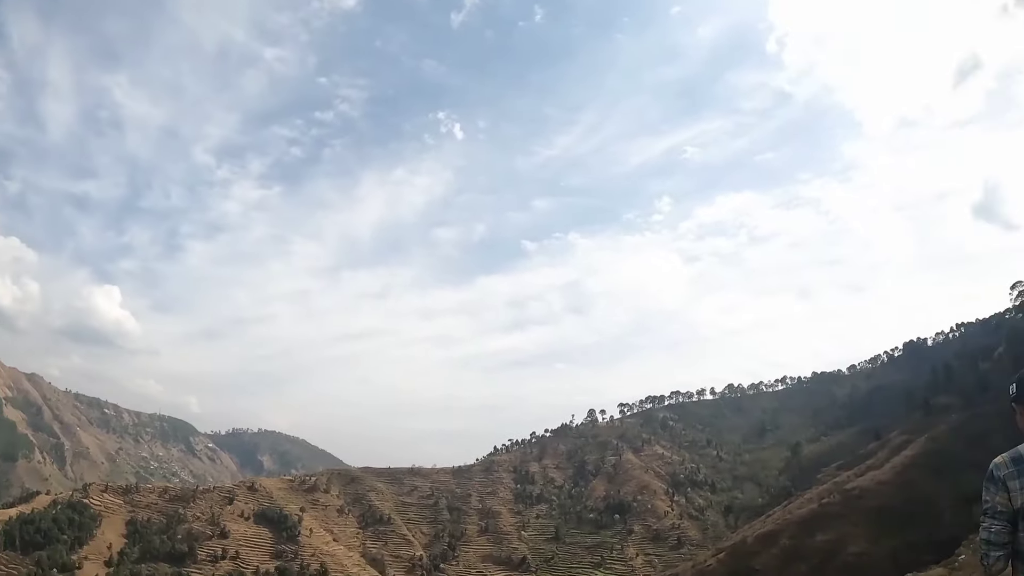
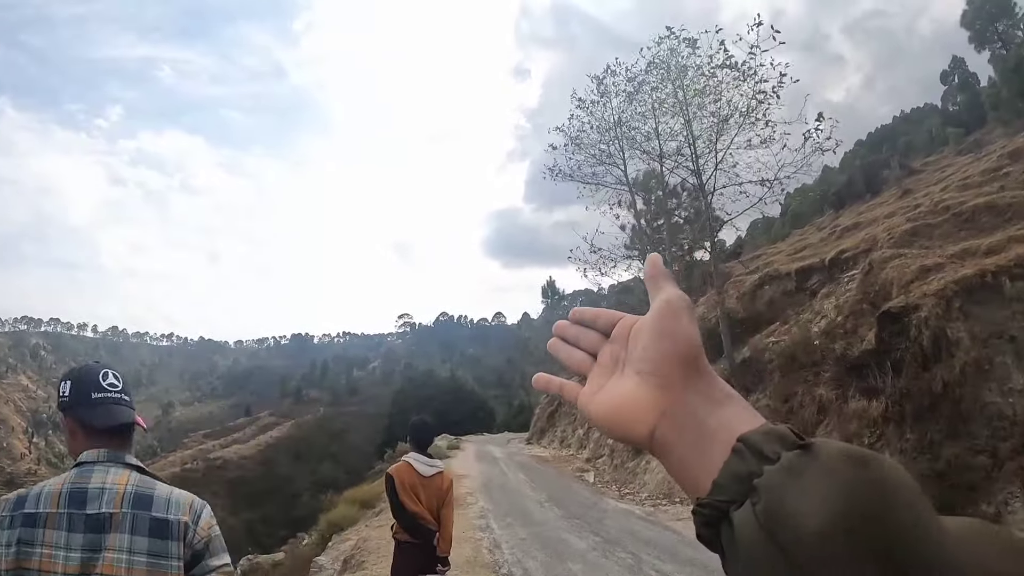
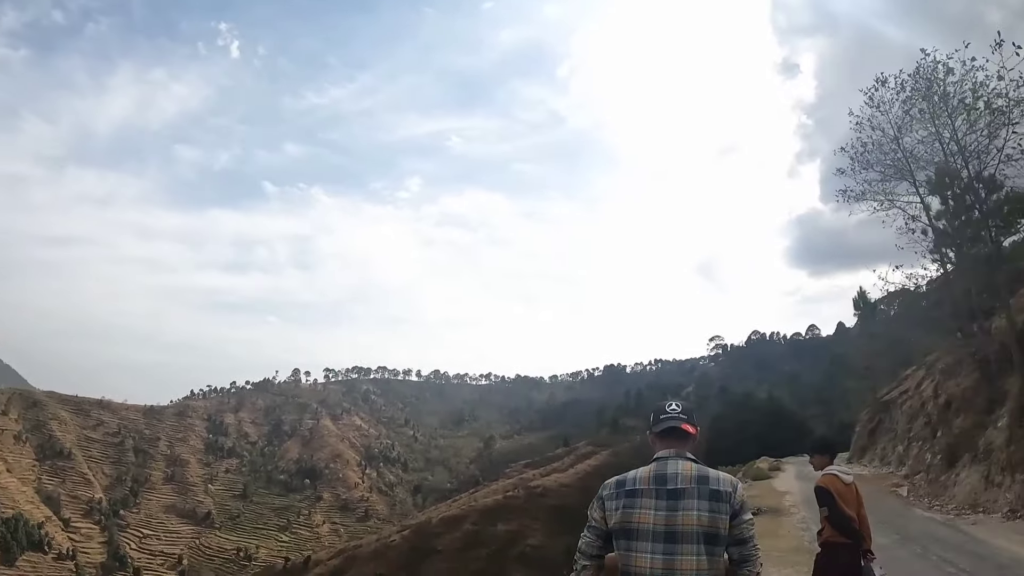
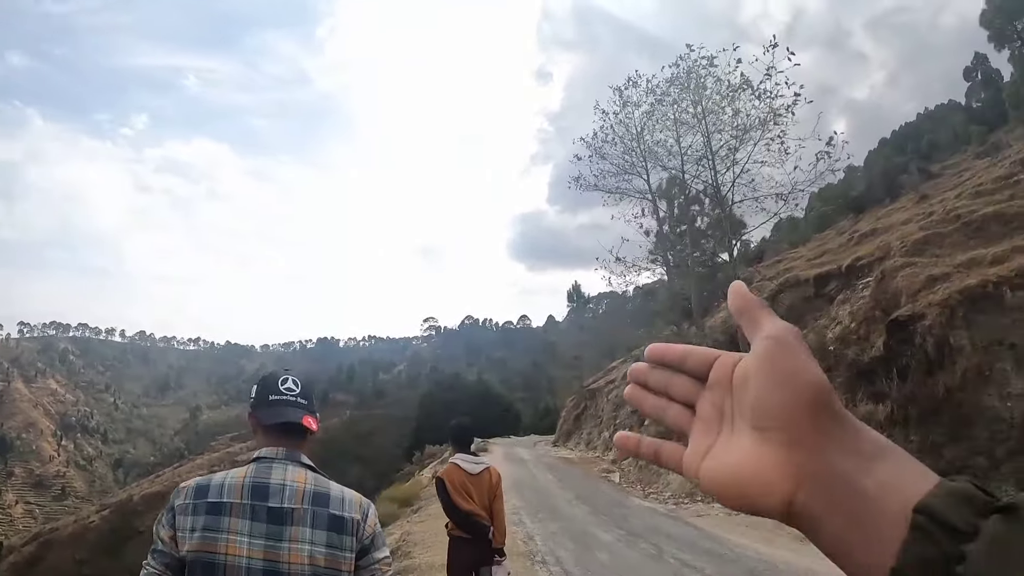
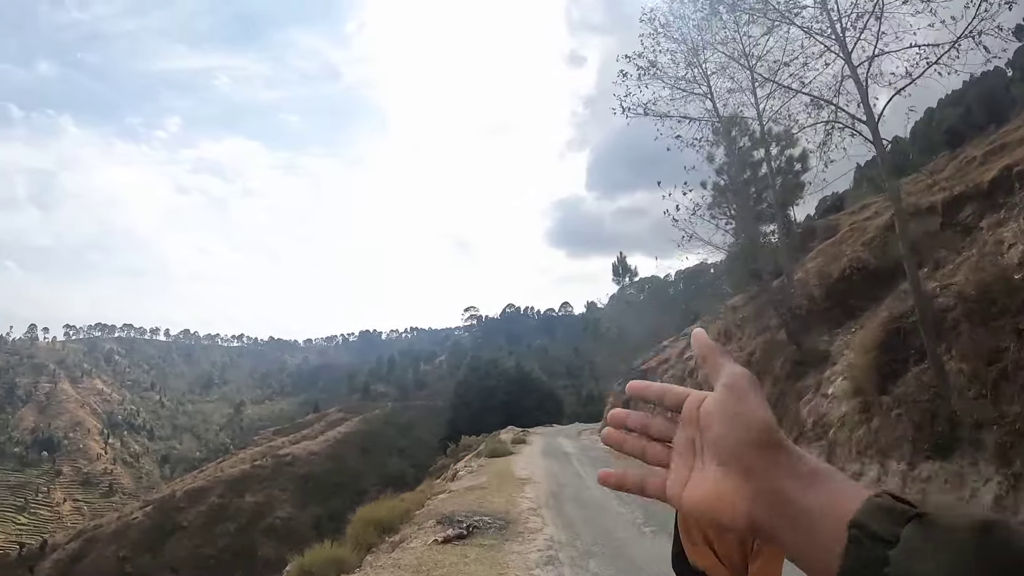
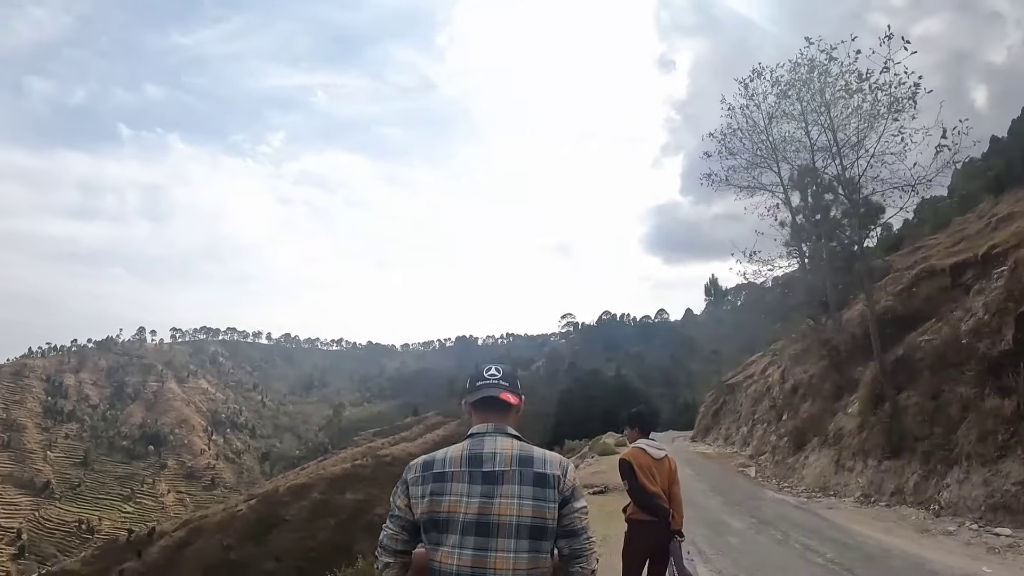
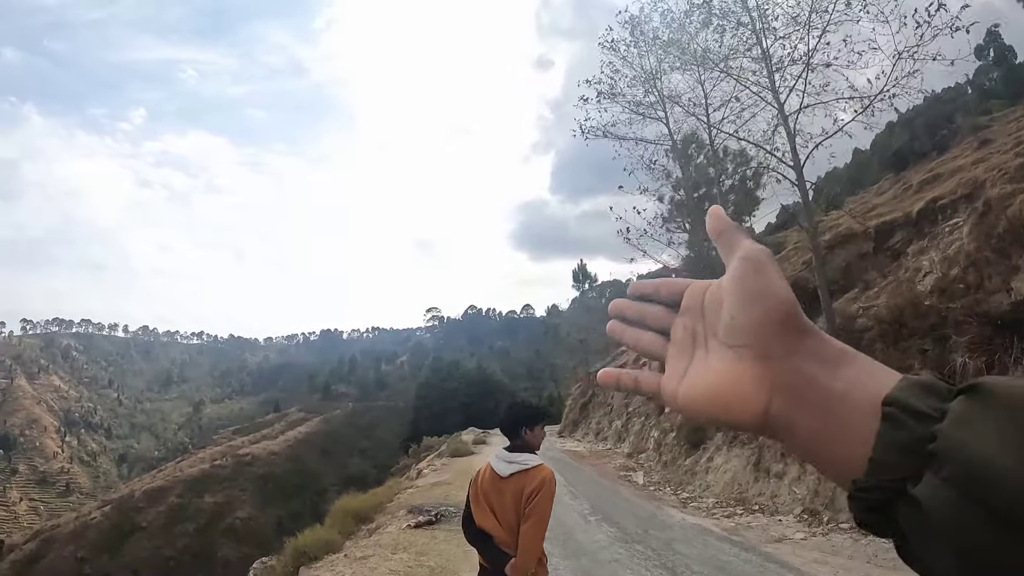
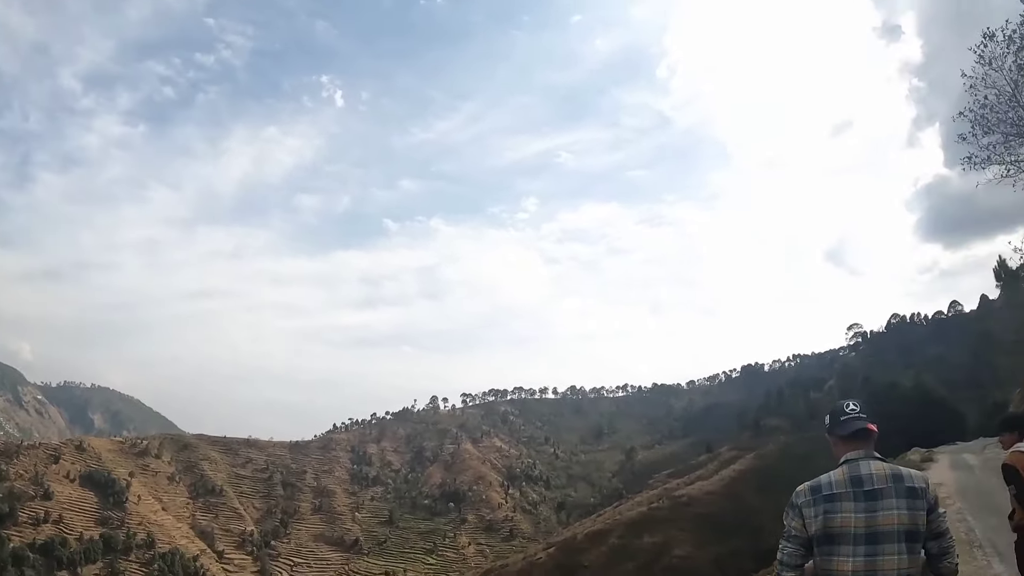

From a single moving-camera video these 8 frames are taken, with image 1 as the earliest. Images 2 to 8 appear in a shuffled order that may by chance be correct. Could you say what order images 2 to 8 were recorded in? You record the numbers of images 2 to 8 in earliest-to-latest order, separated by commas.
8, 3, 6, 4, 2, 7, 5
